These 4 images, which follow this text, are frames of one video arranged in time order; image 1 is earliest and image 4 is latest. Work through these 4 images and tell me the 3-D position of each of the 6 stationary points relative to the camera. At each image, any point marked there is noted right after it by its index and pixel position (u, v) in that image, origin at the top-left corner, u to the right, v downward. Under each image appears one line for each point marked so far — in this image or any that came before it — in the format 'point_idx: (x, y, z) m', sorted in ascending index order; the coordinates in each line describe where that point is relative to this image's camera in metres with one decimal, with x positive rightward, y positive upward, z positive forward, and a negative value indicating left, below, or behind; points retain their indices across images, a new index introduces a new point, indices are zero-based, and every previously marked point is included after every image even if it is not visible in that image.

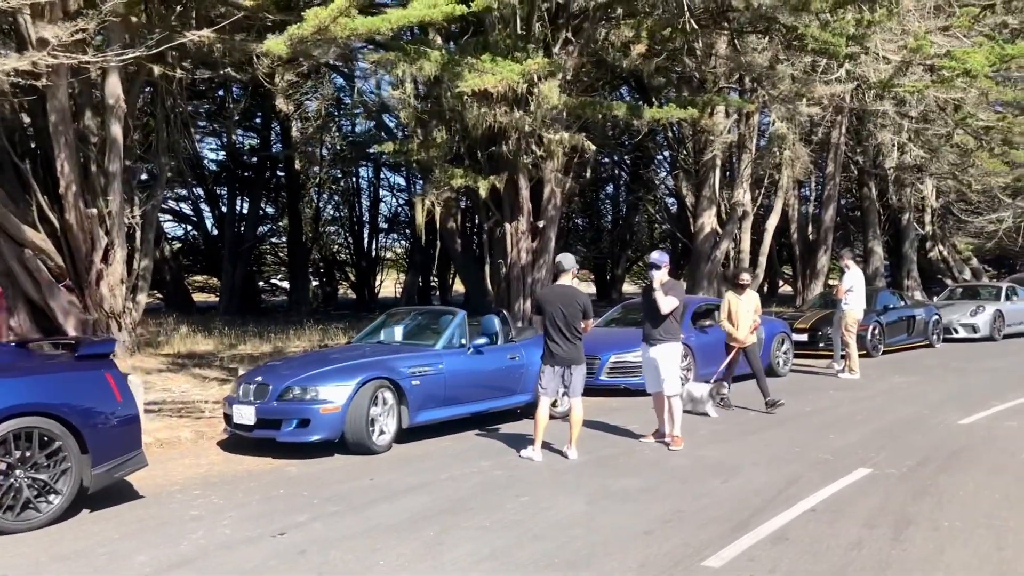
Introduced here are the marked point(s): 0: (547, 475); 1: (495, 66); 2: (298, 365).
0: (+0.3, -1.5, +7.5) m
1: (-0.3, +3.2, +13.5) m
2: (-2.0, -0.7, +8.8) m
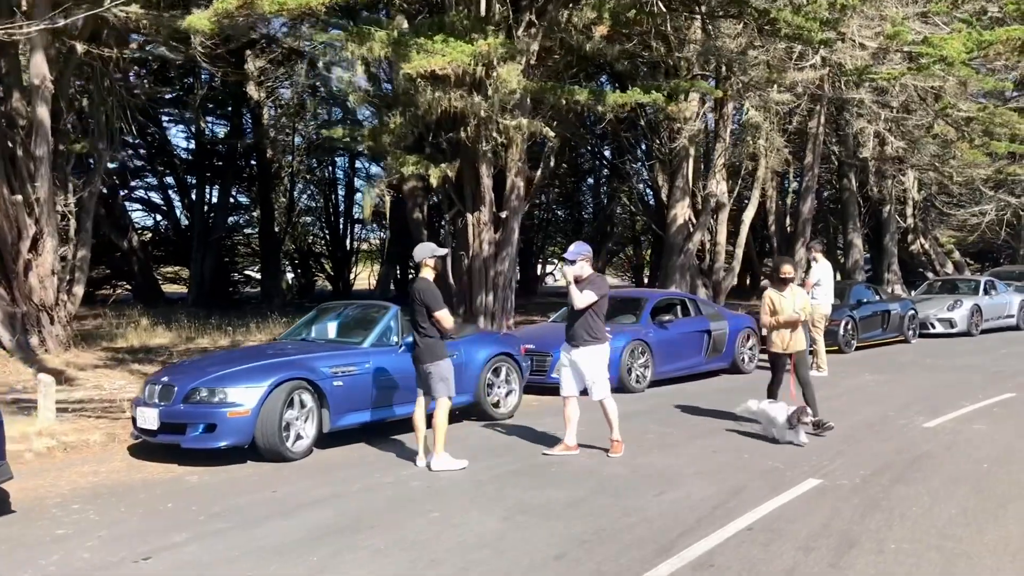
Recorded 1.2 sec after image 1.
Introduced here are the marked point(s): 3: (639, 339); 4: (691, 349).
0: (-0.3, -1.4, +6.9) m
1: (-0.9, +3.3, +12.8) m
2: (-2.6, -0.7, +8.1) m
3: (+1.6, -0.6, +12.0) m
4: (+2.4, -0.8, +12.9) m
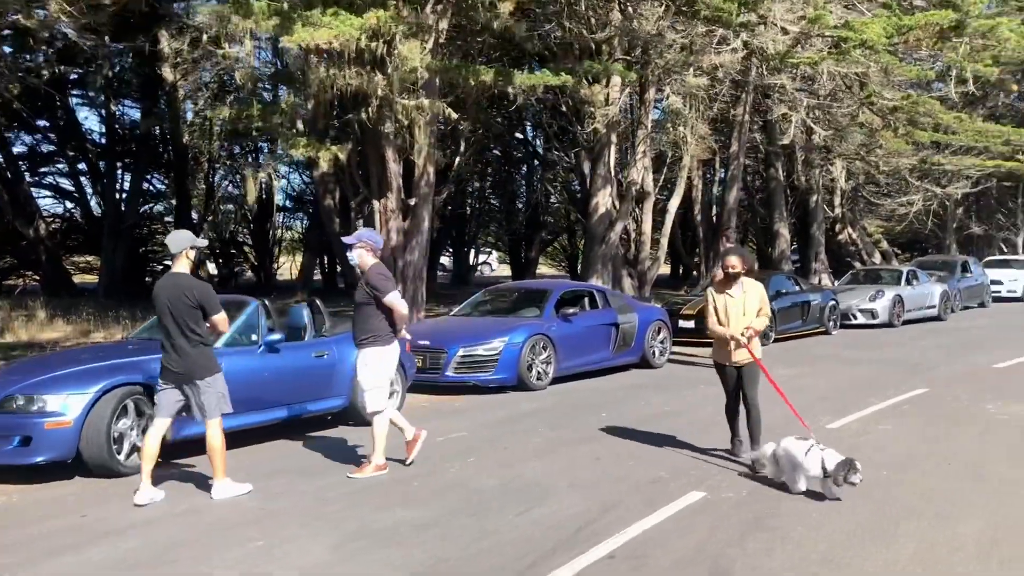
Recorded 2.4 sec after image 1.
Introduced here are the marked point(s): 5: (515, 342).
0: (-1.3, -1.4, +6.1) m
1: (-2.2, +3.4, +11.9) m
2: (-3.6, -0.6, +7.1) m
3: (+0.4, -0.5, +11.3) m
4: (+1.1, -0.7, +12.3) m
5: (0.0, -0.6, +11.0) m
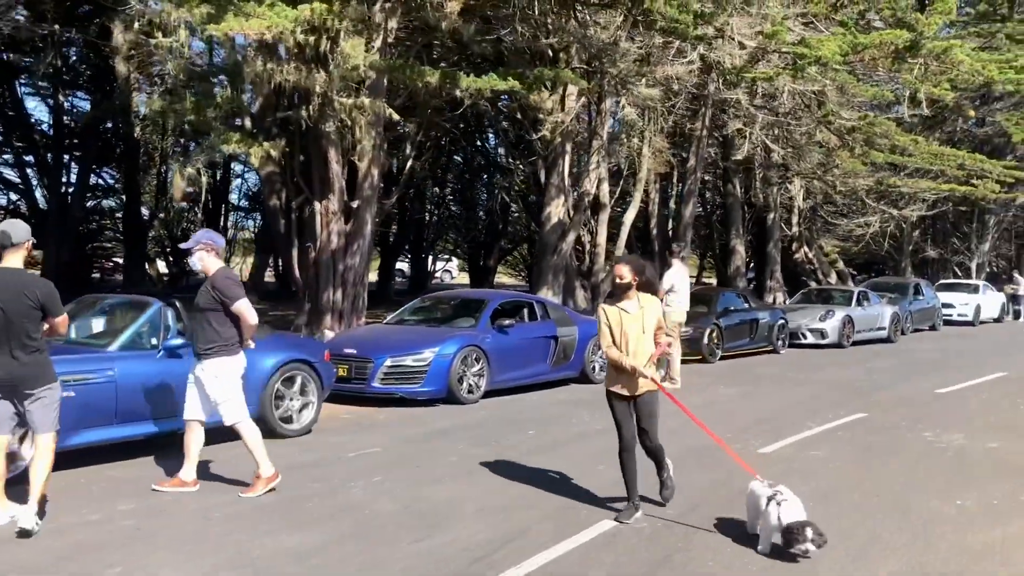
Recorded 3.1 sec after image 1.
0: (-1.9, -1.4, +5.6) m
1: (-2.9, +3.3, +11.4) m
2: (-4.2, -0.6, +6.6) m
3: (-0.4, -0.6, +10.9) m
4: (+0.3, -0.9, +11.9) m
5: (-0.7, -0.7, +10.5) m
